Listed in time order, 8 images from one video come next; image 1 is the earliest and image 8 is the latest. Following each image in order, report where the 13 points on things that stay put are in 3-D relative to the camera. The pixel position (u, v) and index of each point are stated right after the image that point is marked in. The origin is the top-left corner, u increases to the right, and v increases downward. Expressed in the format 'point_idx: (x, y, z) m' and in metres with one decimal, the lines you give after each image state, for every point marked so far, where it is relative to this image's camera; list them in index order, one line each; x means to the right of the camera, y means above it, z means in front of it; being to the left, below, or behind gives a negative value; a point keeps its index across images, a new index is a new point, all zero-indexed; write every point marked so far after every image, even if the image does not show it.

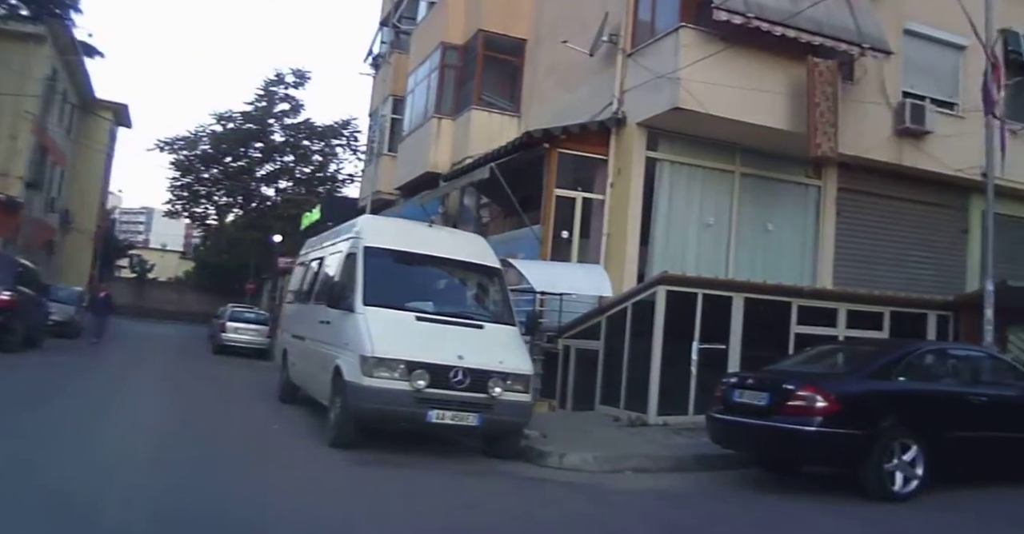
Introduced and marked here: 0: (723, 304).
0: (+5.4, -1.0, +18.8) m
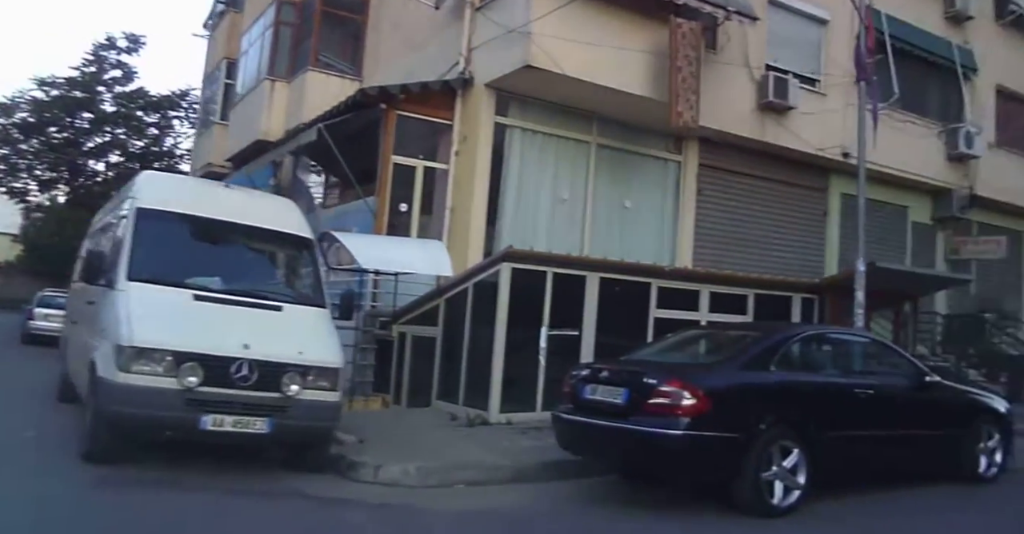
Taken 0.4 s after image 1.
0: (+1.4, -0.4, +16.1) m
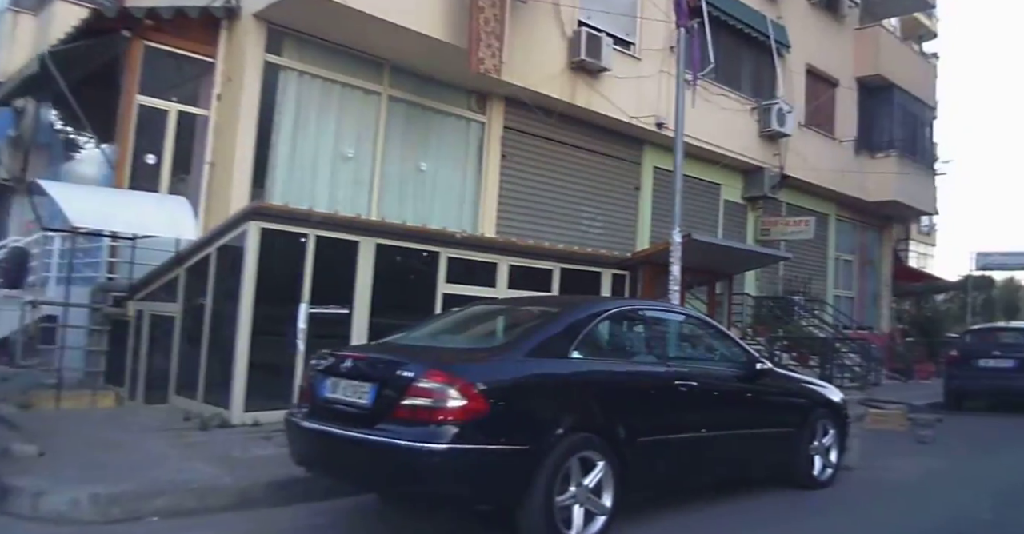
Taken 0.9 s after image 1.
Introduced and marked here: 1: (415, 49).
0: (-3.0, +0.3, +12.7) m
1: (-2.3, +5.3, +17.0) m
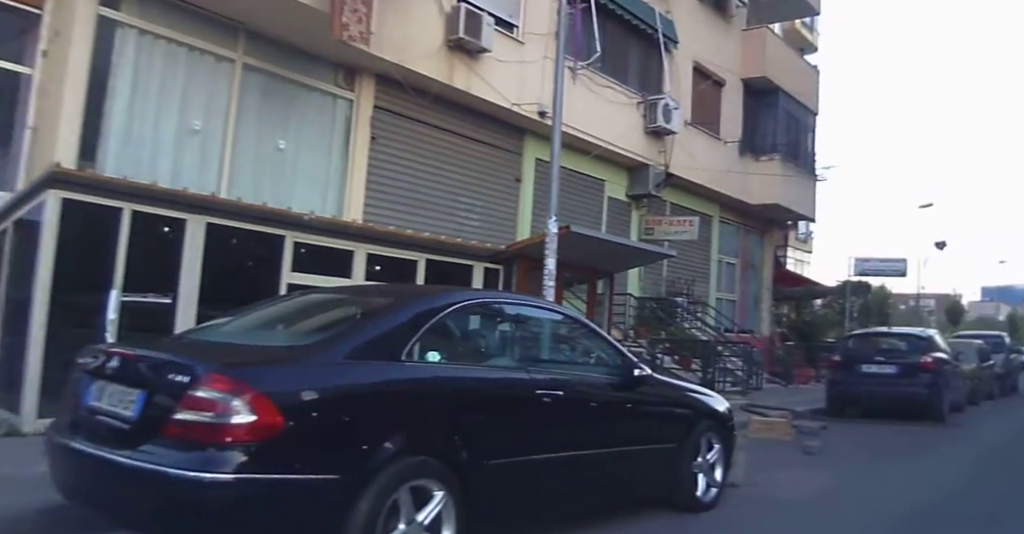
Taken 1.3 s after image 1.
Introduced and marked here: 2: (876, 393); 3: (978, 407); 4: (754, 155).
0: (-5.1, +0.5, +10.6) m
1: (-4.9, +5.6, +15.0) m
2: (+5.2, -1.8, +10.1) m
3: (+8.0, -2.4, +12.3) m
4: (+6.2, +2.9, +18.7) m
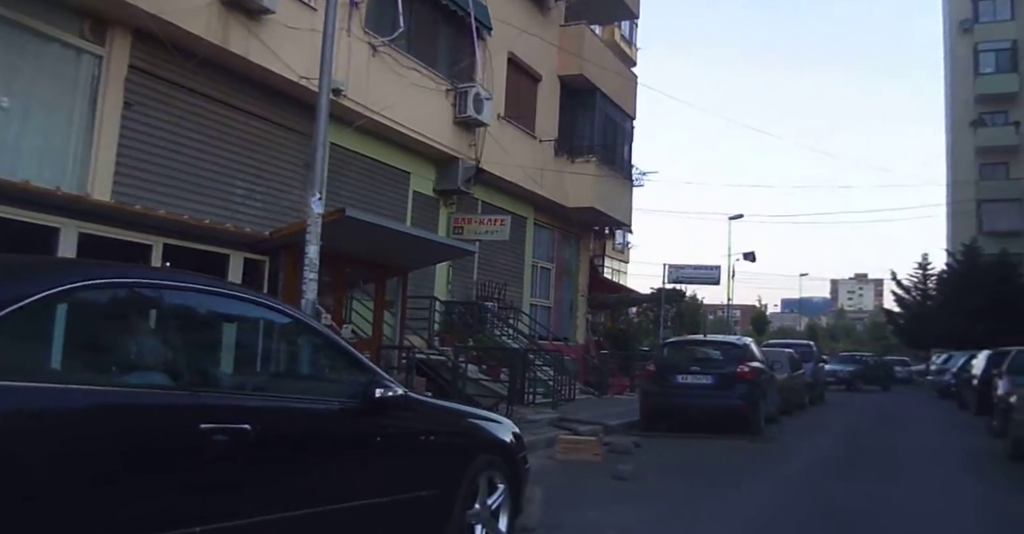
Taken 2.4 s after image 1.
0: (-7.8, +0.8, +7.2) m
1: (-8.5, +5.7, +11.7) m
2: (+2.3, -1.8, +9.1) m
3: (+4.5, -2.5, +11.9) m
4: (+1.4, +2.7, +17.8) m
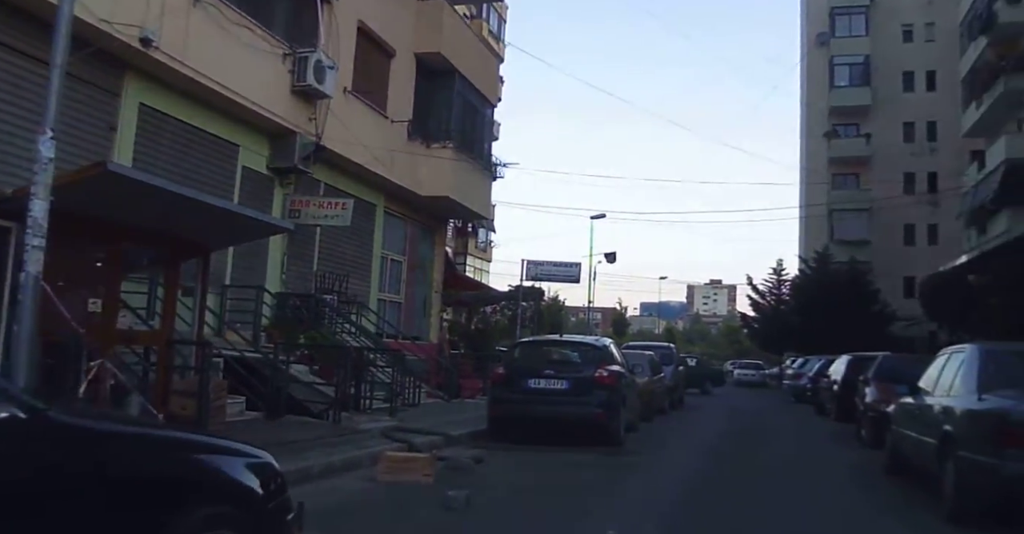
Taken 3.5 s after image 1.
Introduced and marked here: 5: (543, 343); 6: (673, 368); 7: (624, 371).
0: (-9.1, +1.2, +4.3) m
1: (-10.4, +6.2, +8.6) m
2: (+0.4, -1.6, +7.9) m
3: (+2.1, -2.4, +11.1) m
4: (-1.9, +2.9, +16.4) m
5: (+0.3, -0.9, +8.3) m
6: (+3.3, -2.1, +14.7) m
7: (+1.4, -1.3, +8.8) m
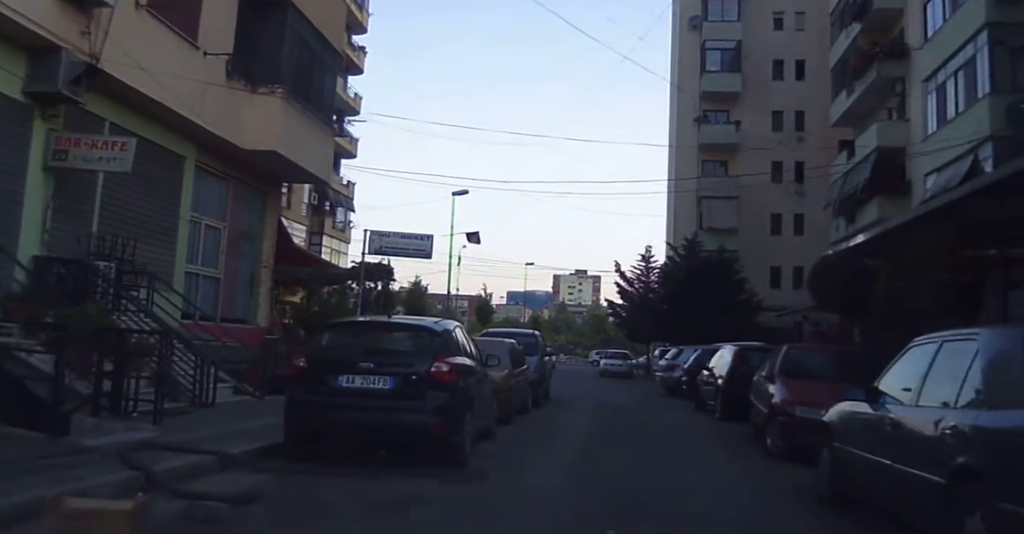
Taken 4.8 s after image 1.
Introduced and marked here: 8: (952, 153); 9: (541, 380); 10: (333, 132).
0: (-9.7, +1.8, +0.4) m
1: (-11.7, +6.9, +4.3) m
2: (-1.1, -1.2, +5.7) m
3: (-0.1, -2.0, +9.1) m
4: (-4.8, +3.5, +13.6) m
5: (-1.2, -0.5, +6.0) m
6: (+0.4, -1.6, +12.8) m
7: (-0.3, -0.9, +6.7) m
8: (+9.3, +2.4, +15.4) m
9: (+0.5, -2.0, +12.6) m
10: (-3.8, +2.9, +15.3) m
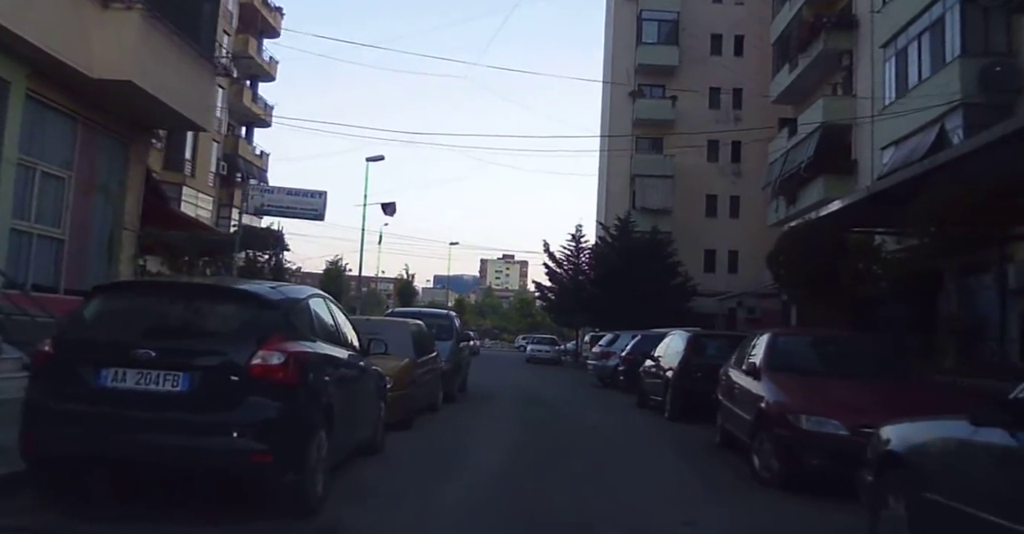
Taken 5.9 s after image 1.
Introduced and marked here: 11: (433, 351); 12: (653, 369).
0: (-9.7, +2.2, -2.7) m
1: (-11.9, +7.4, +0.9) m
2: (-1.7, -0.9, +3.5) m
3: (-1.1, -1.6, +7.1) m
4: (-6.1, +4.1, +10.9) m
5: (-1.9, -0.1, +3.8) m
6: (-0.9, -1.1, +10.8) m
7: (-1.0, -0.5, +4.6) m
8: (+7.8, +2.8, +14.1) m
9: (-0.8, -1.5, +10.6) m
10: (-5.2, +3.5, +12.8) m
11: (-1.0, -1.0, +8.8) m
12: (+1.9, -1.4, +9.9) m
